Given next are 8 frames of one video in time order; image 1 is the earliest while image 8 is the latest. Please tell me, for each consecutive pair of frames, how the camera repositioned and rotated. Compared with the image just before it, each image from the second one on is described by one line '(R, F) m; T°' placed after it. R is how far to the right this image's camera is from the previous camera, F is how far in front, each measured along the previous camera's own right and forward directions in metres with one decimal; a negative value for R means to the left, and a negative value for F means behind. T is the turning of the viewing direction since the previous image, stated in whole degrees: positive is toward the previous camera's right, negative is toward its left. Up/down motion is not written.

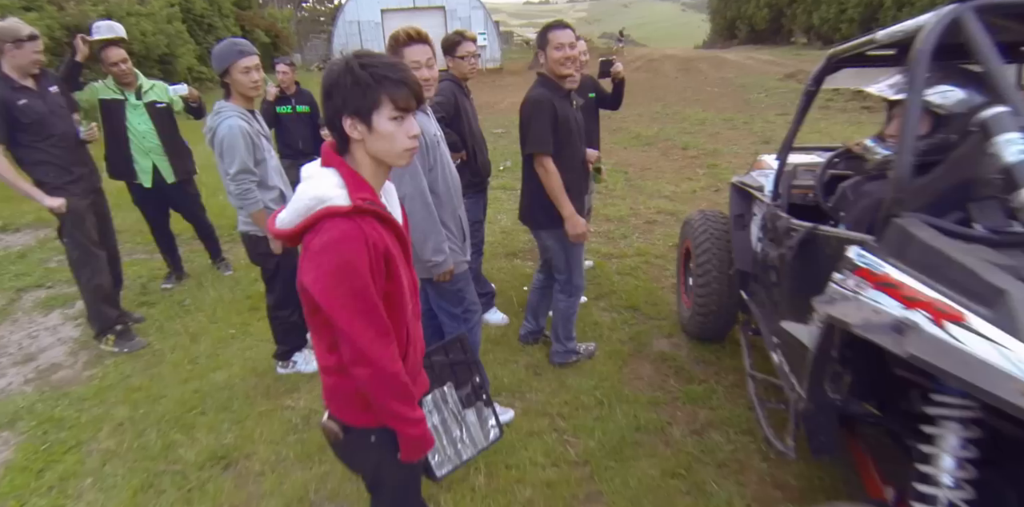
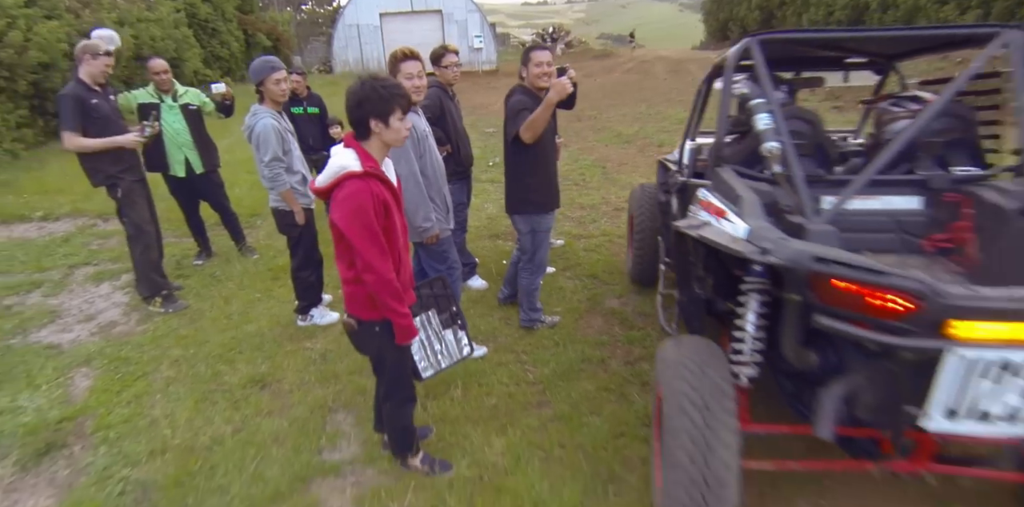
(+0.1, -0.4) m; 0°
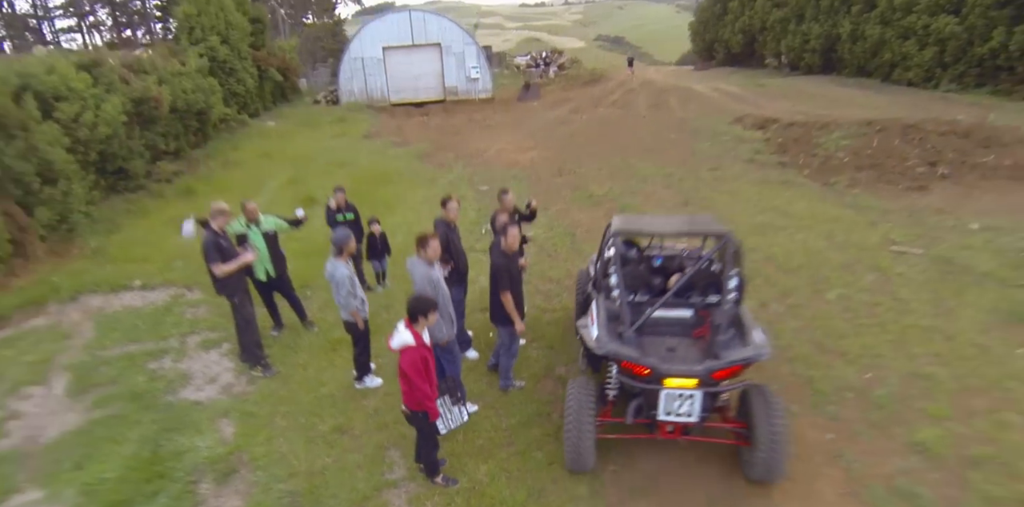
(+0.1, -1.2) m; 0°
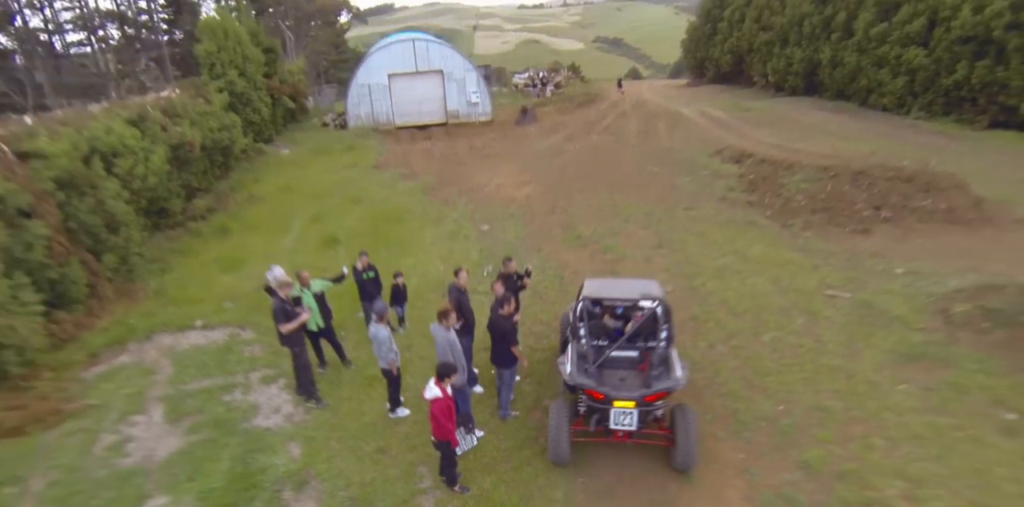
(0.0, -1.1) m; 0°
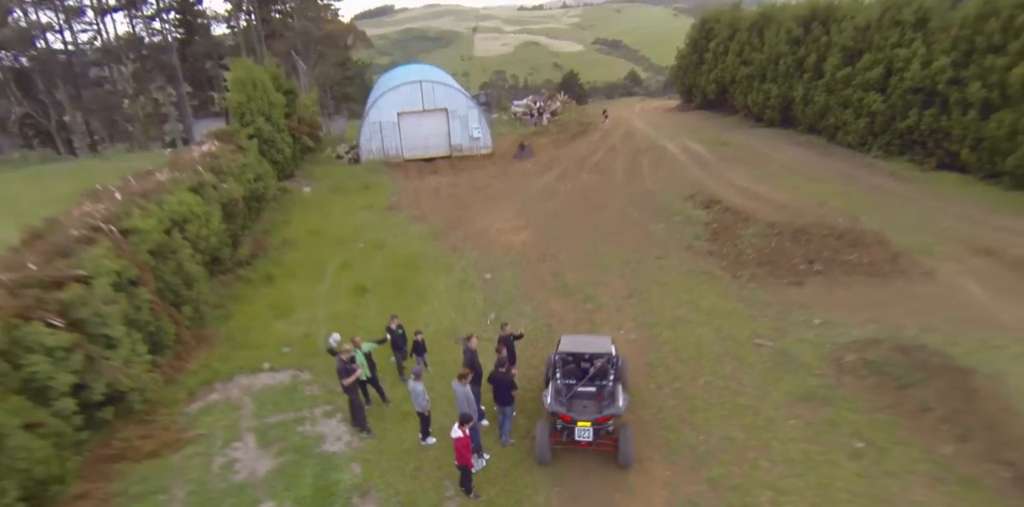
(0.0, -1.8) m; 0°
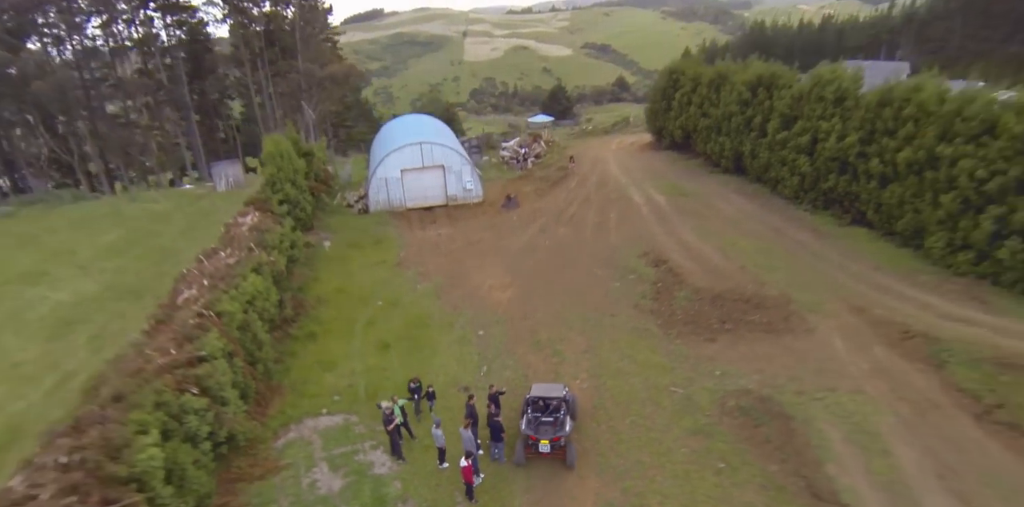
(+0.1, -3.4) m; +1°
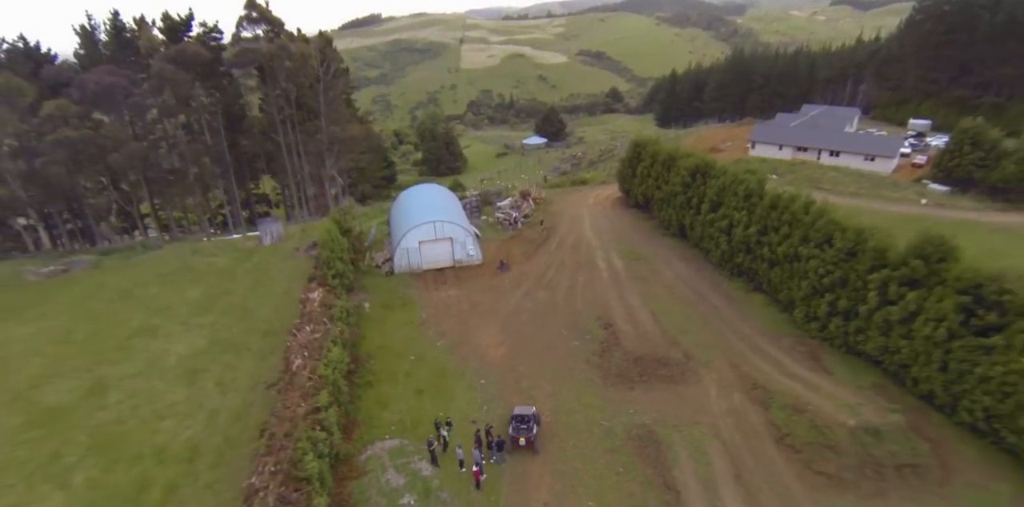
(+0.2, -7.2) m; +1°
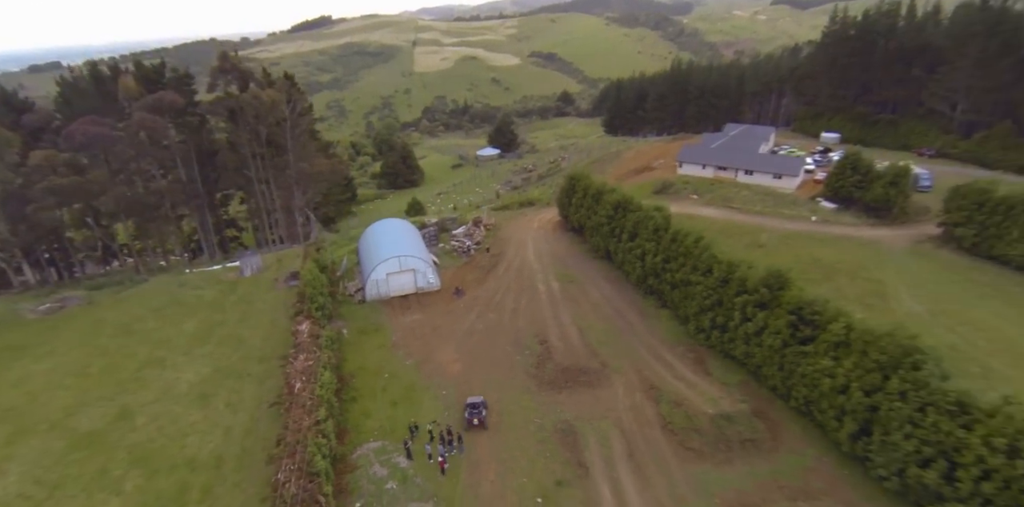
(+0.6, -6.0) m; +4°
